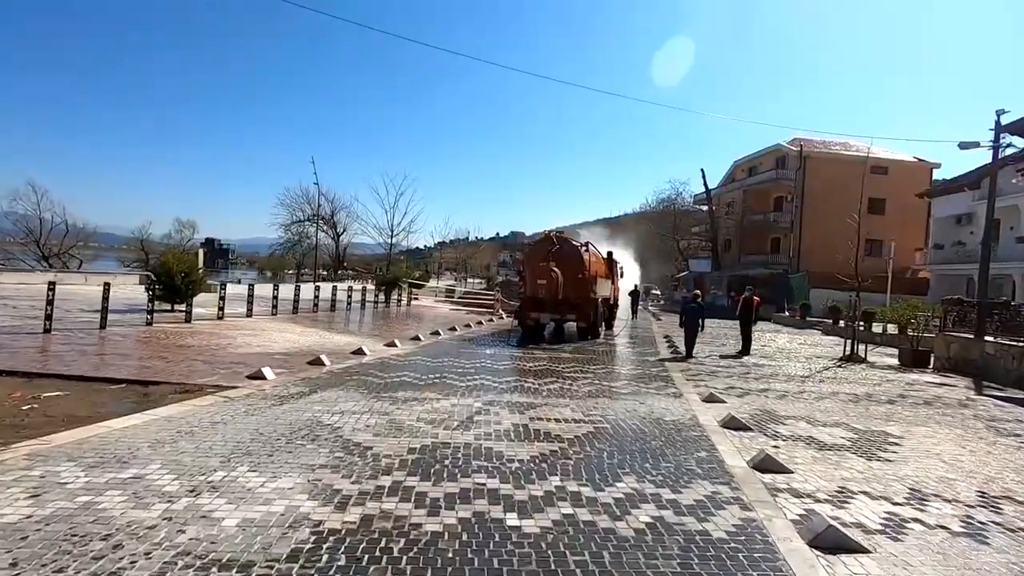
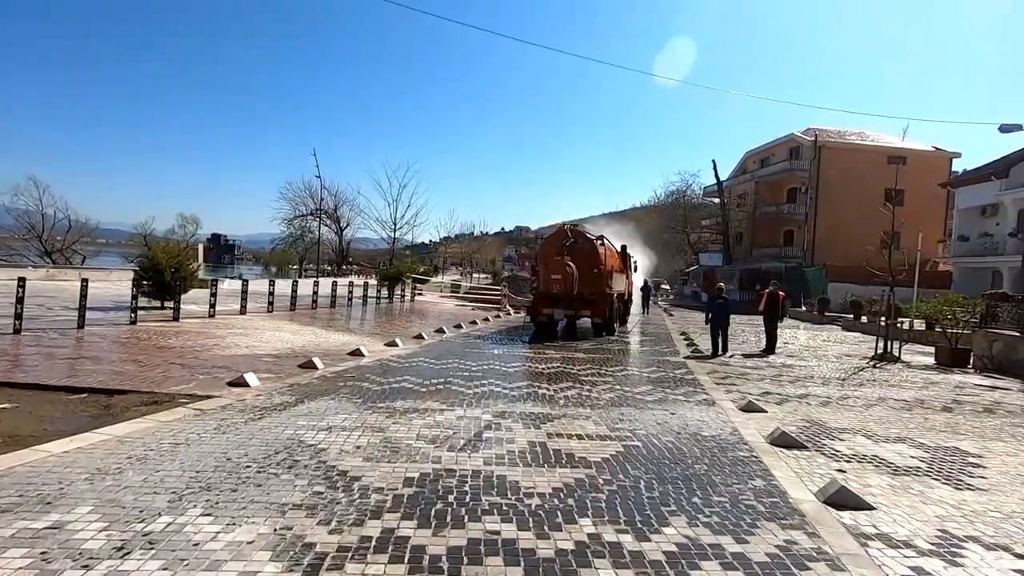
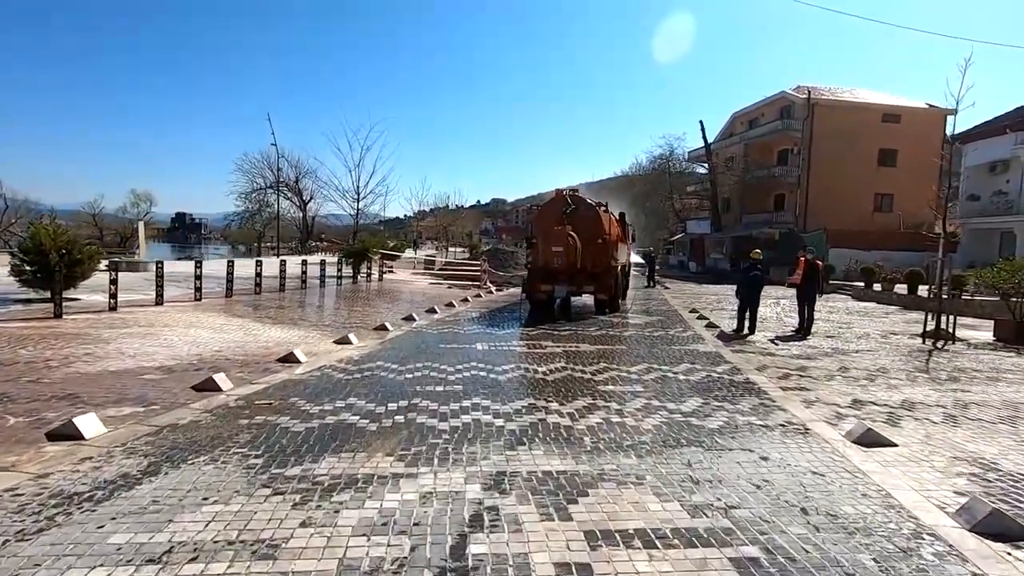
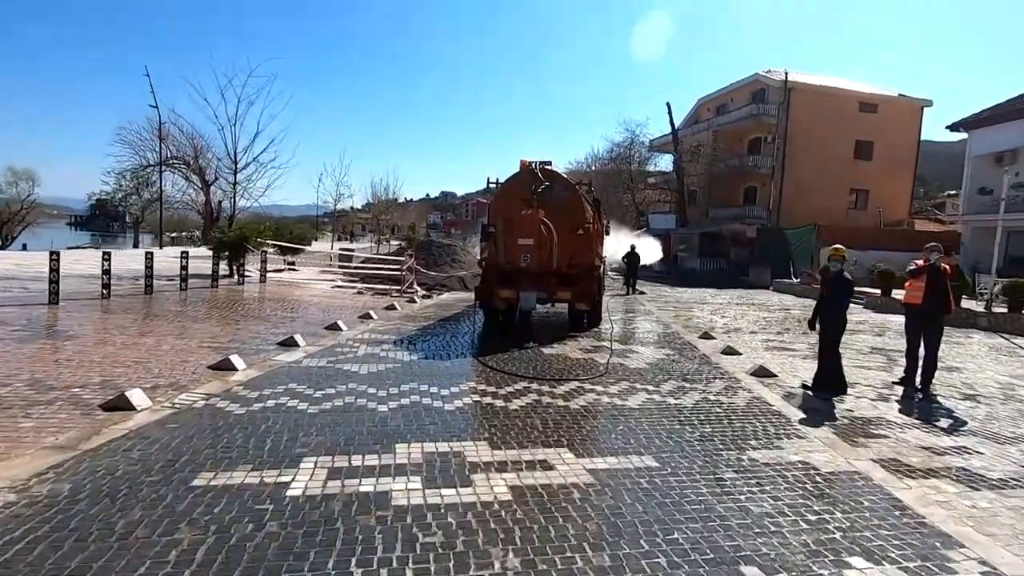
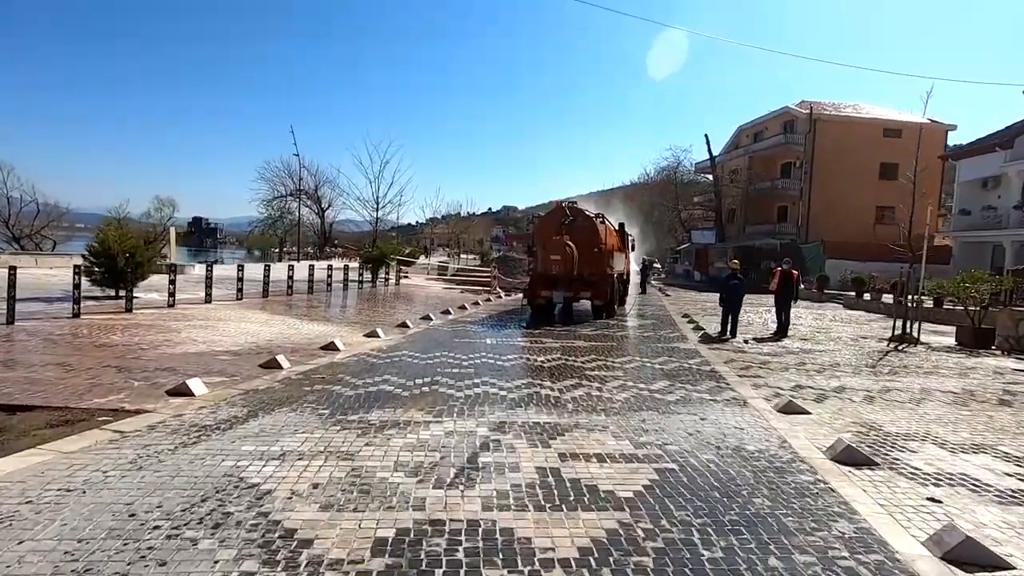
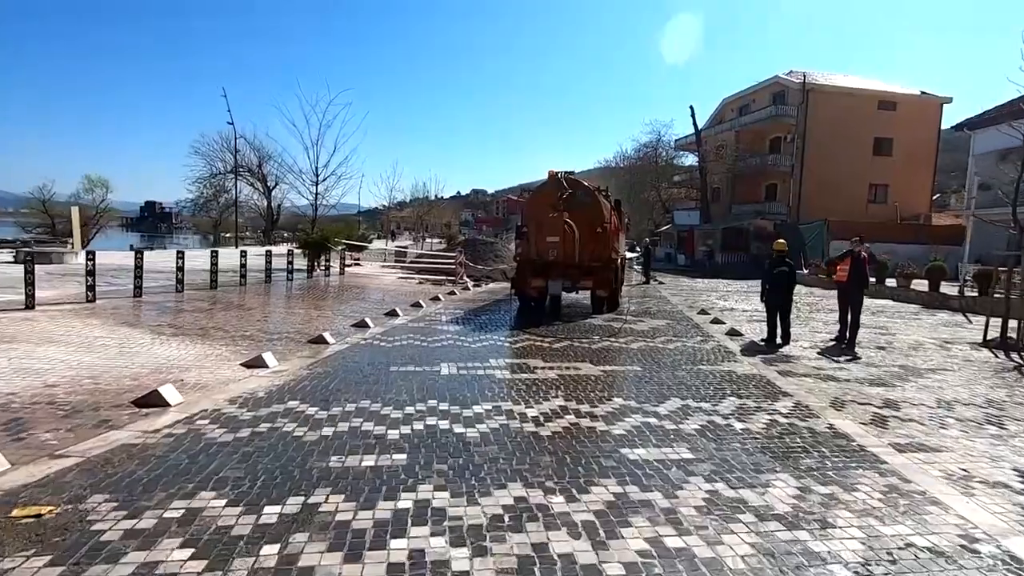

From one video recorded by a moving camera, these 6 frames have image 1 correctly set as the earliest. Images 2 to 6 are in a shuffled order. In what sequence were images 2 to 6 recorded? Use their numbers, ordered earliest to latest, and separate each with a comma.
2, 5, 3, 6, 4
